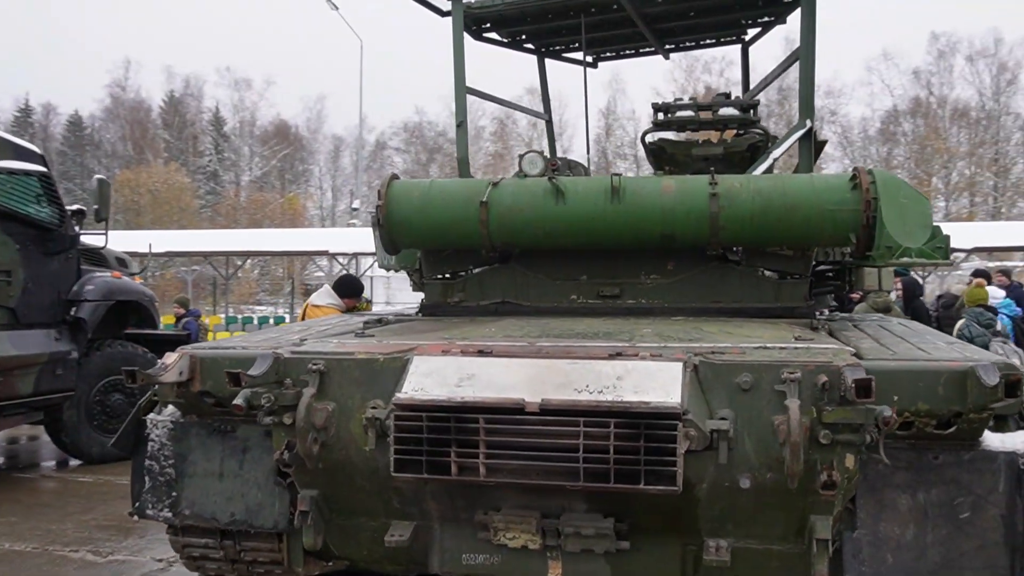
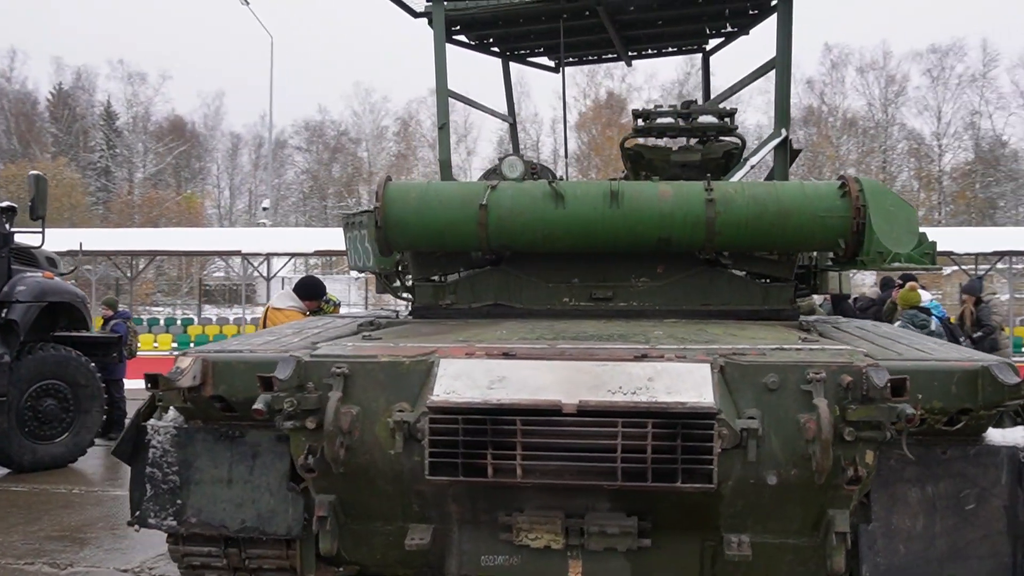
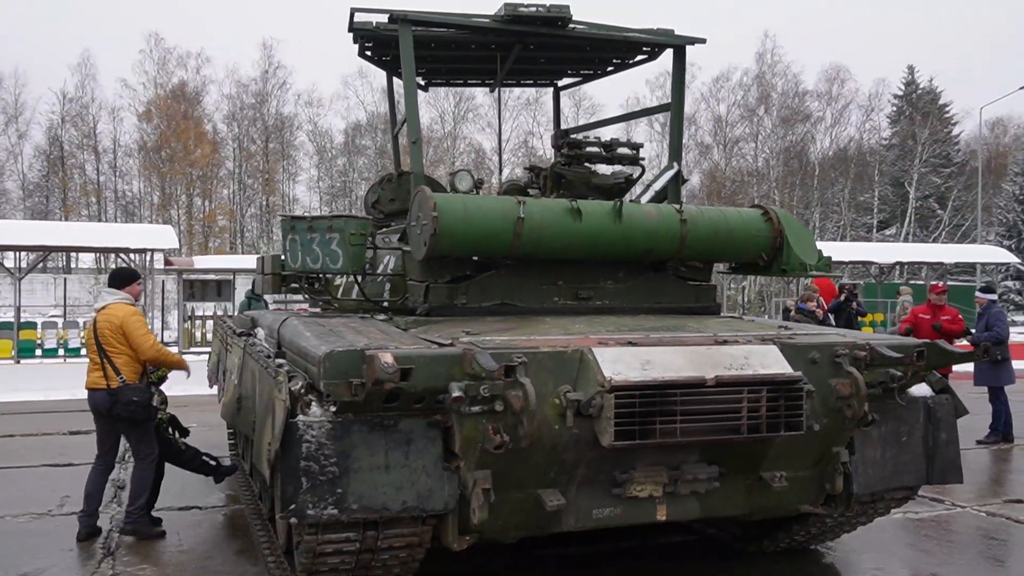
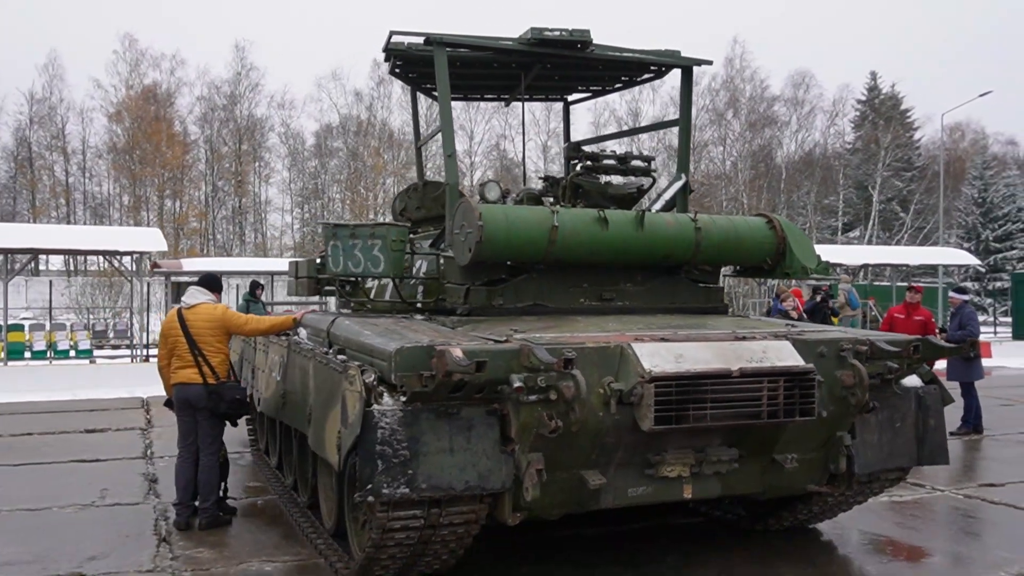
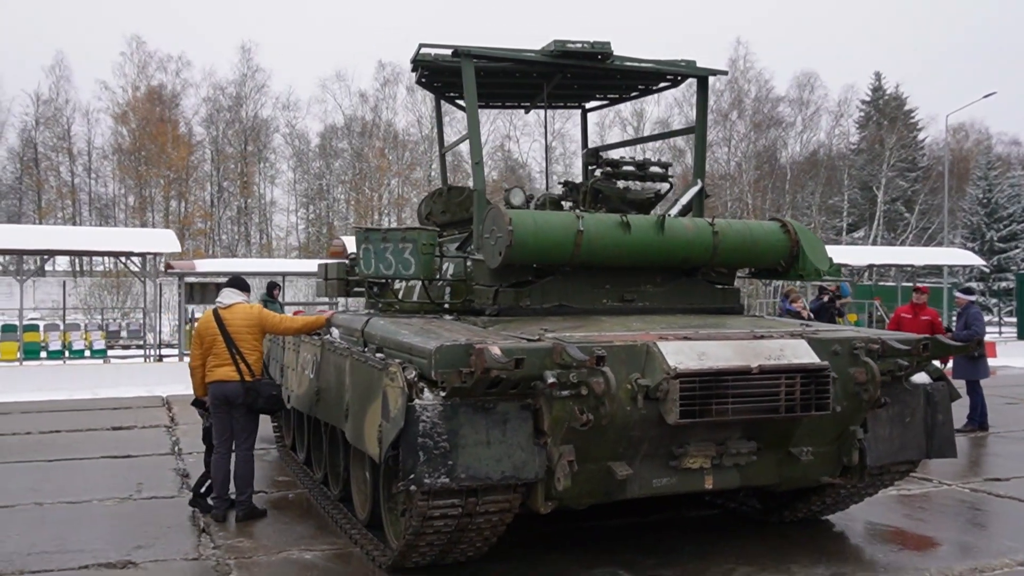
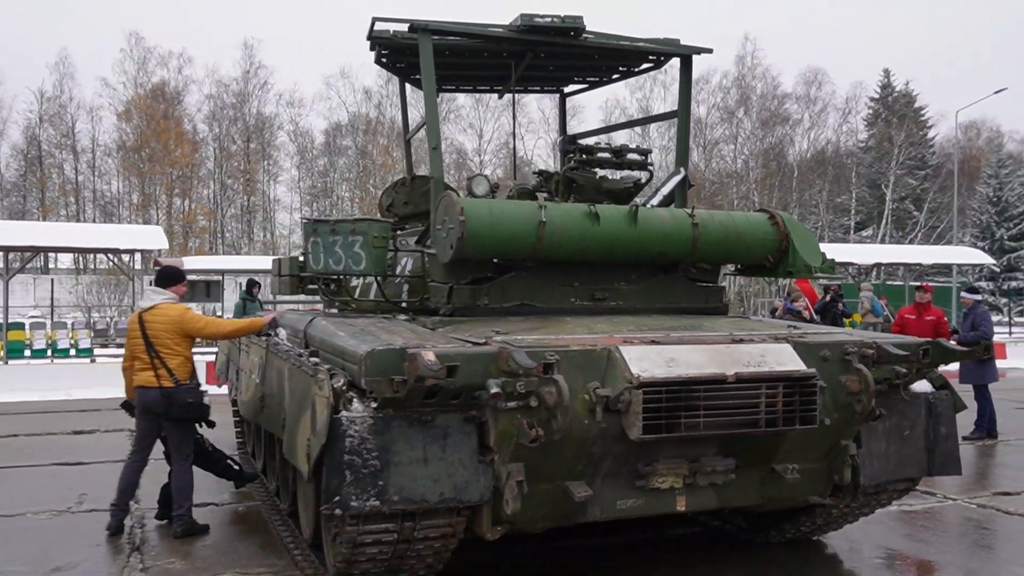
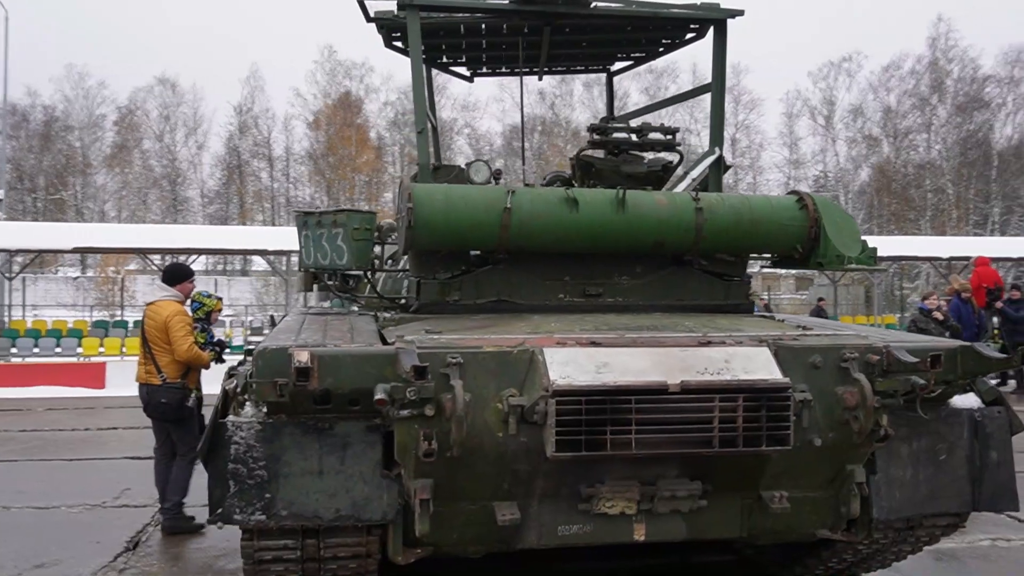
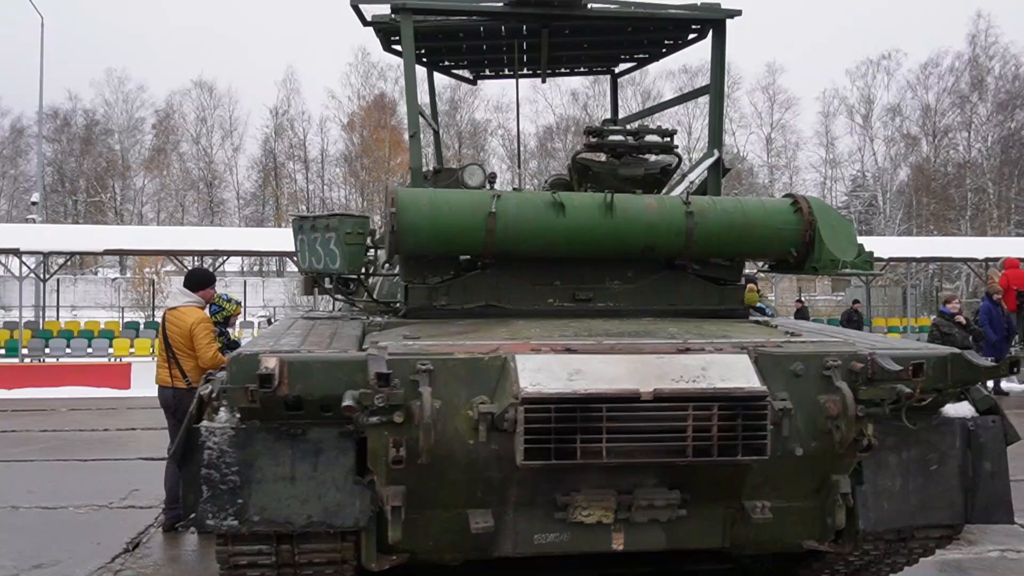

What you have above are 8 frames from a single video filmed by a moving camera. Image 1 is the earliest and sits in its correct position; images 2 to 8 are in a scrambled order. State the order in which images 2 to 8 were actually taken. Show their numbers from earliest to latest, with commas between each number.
2, 8, 7, 3, 6, 4, 5
